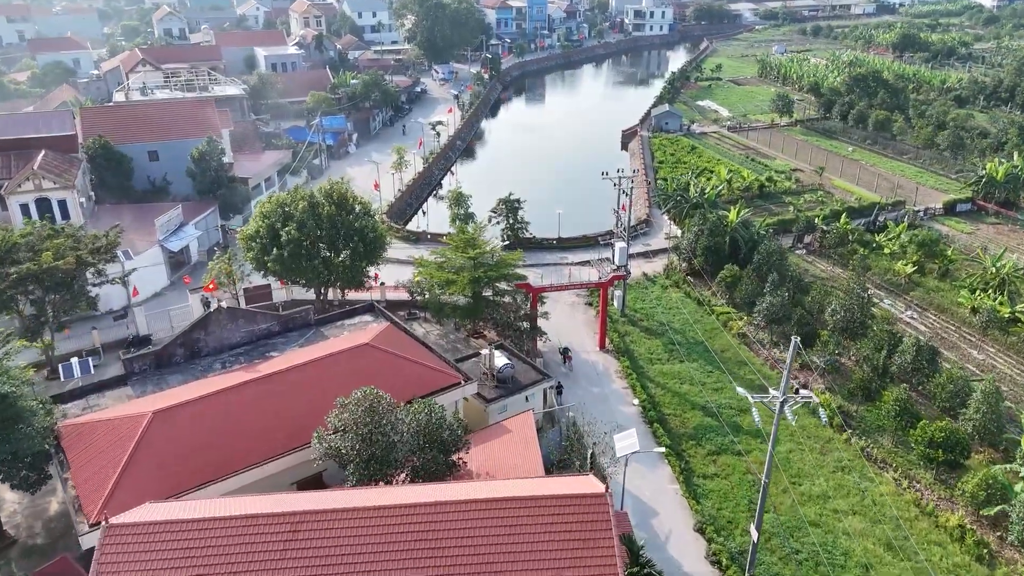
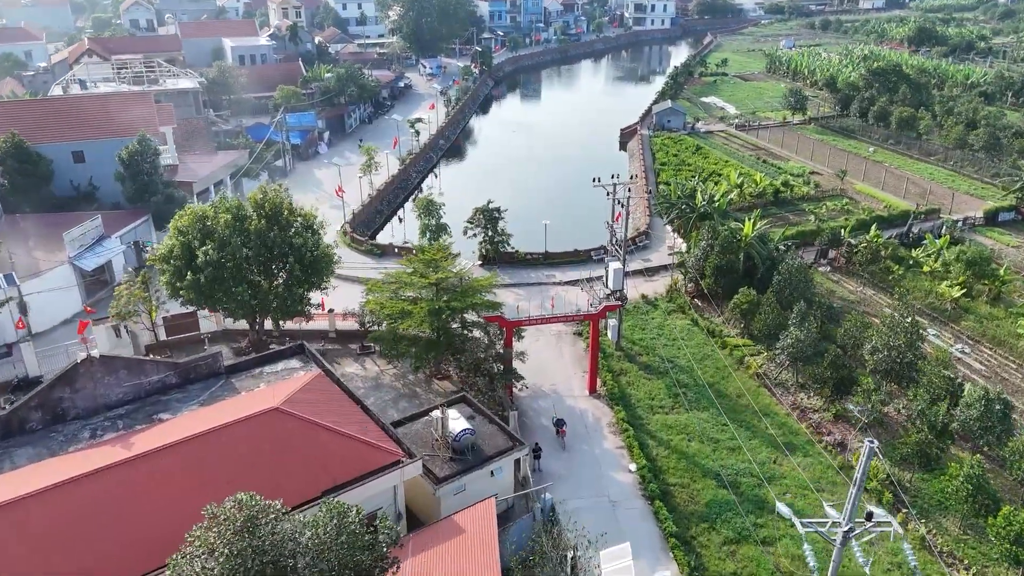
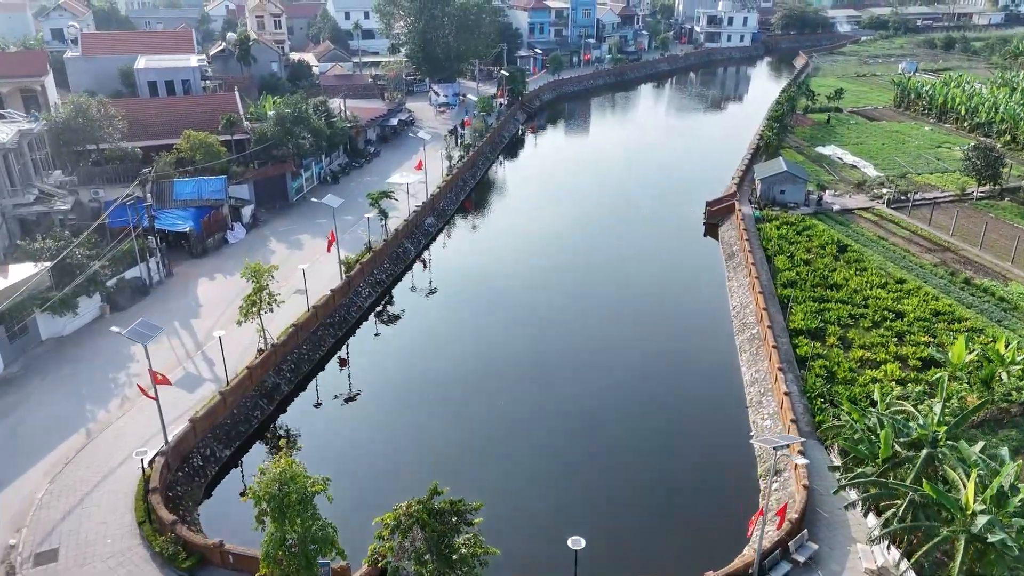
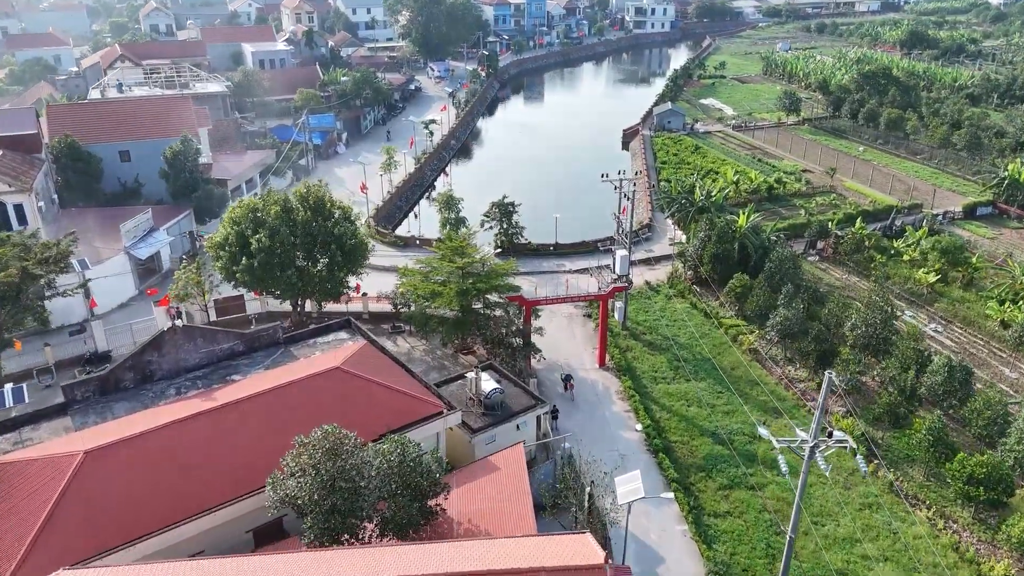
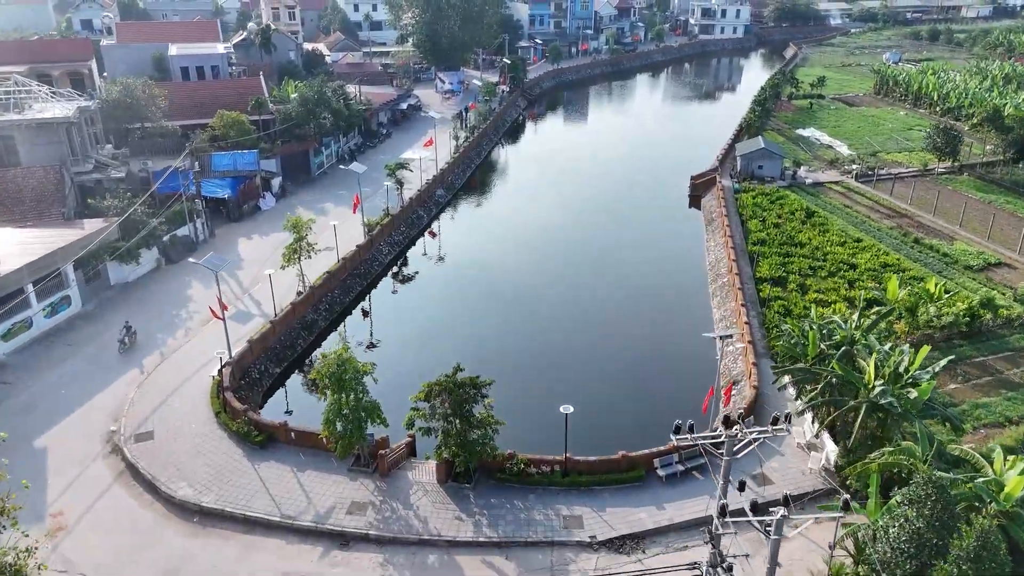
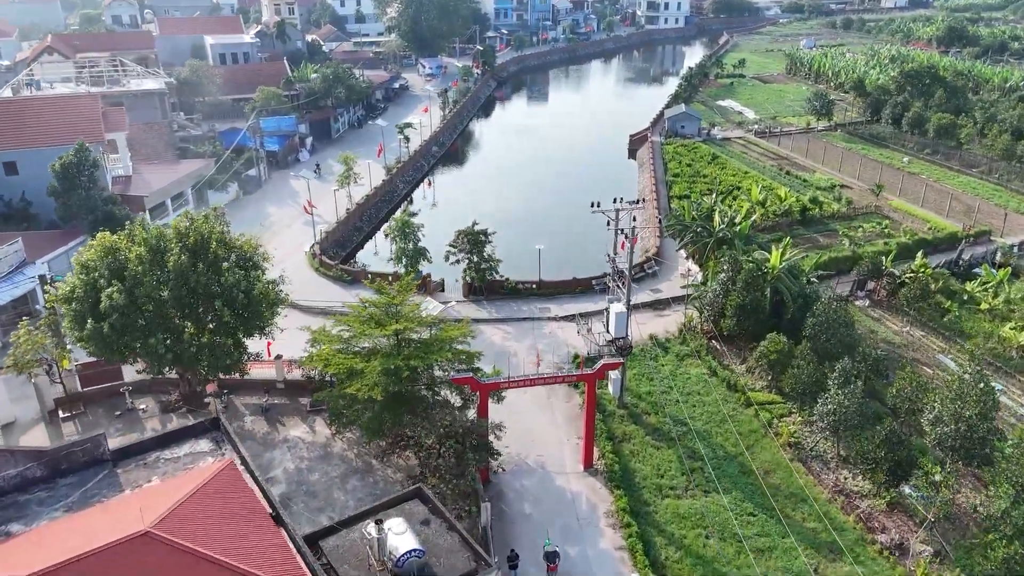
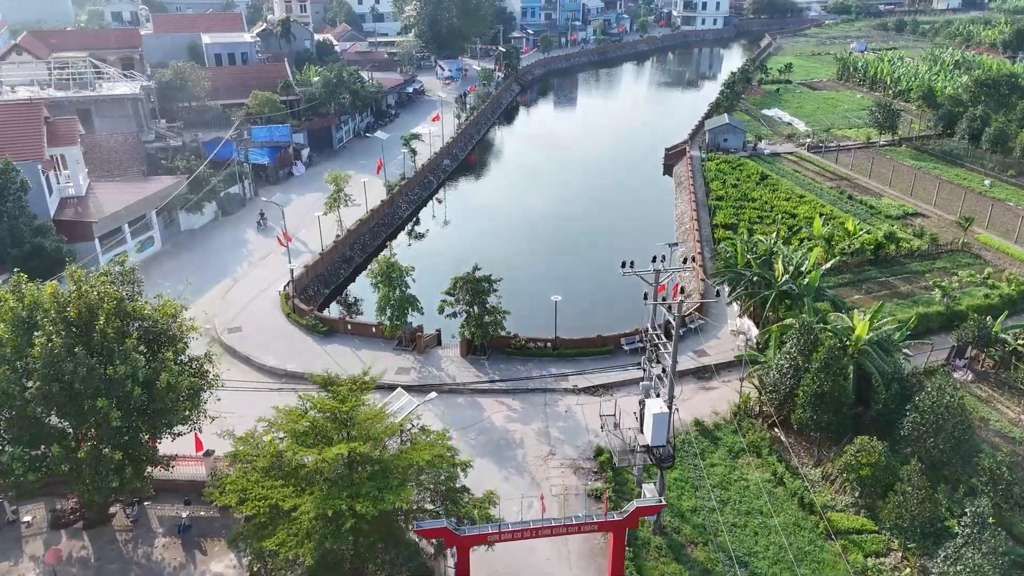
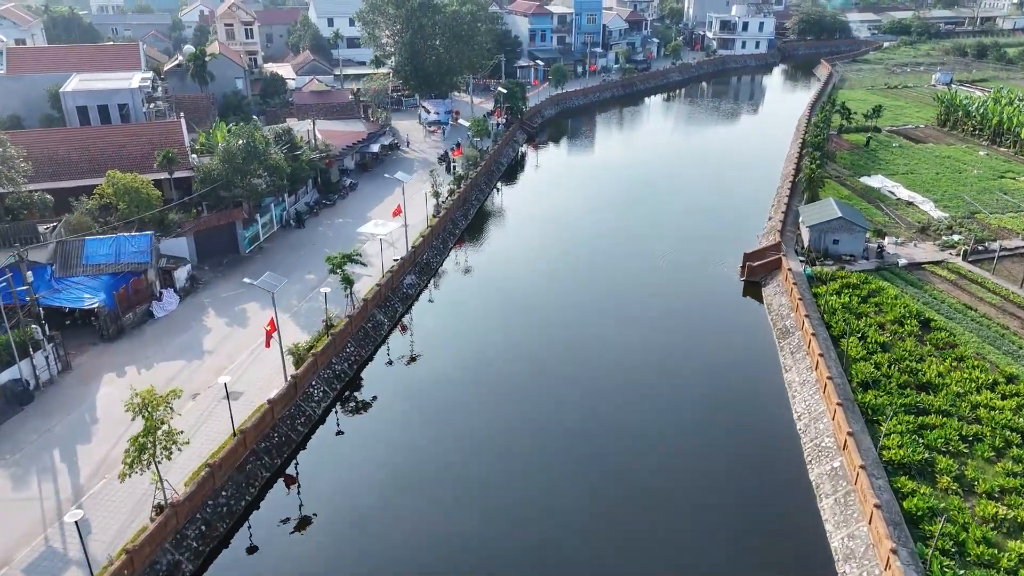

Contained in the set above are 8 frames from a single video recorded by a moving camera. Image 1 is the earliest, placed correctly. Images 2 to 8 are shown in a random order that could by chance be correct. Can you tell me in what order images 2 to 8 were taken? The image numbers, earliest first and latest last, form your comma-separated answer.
4, 2, 6, 7, 5, 3, 8
